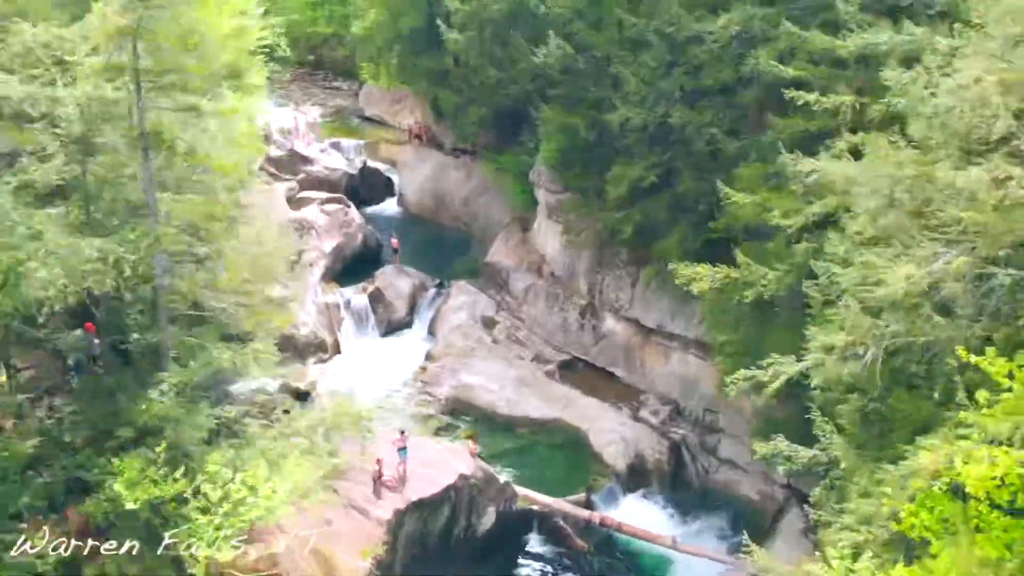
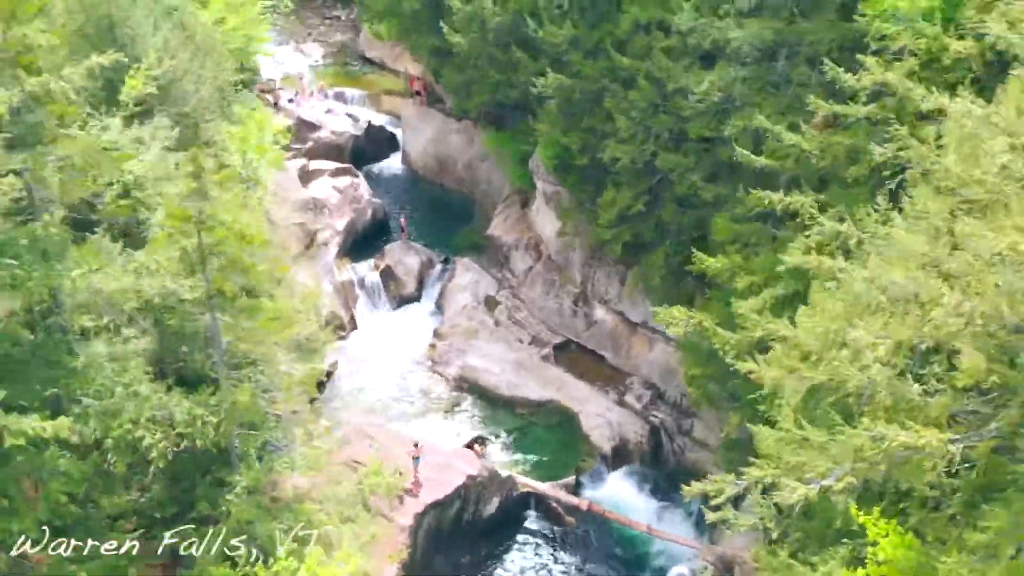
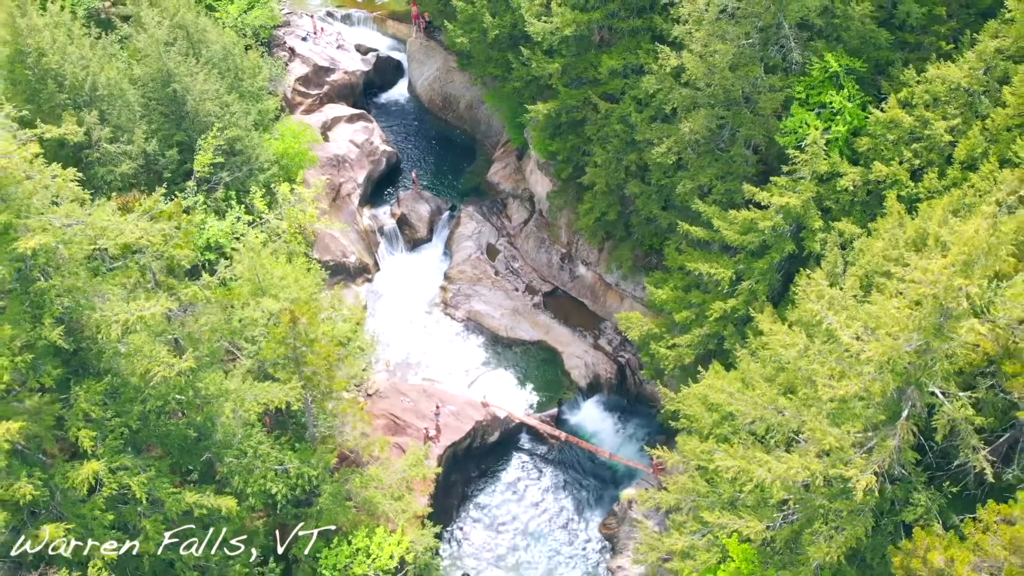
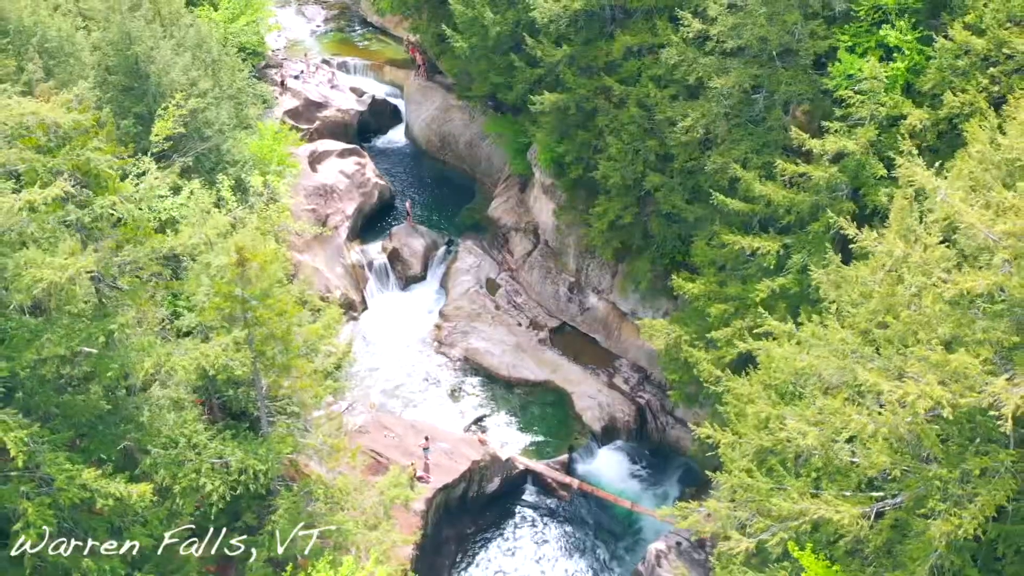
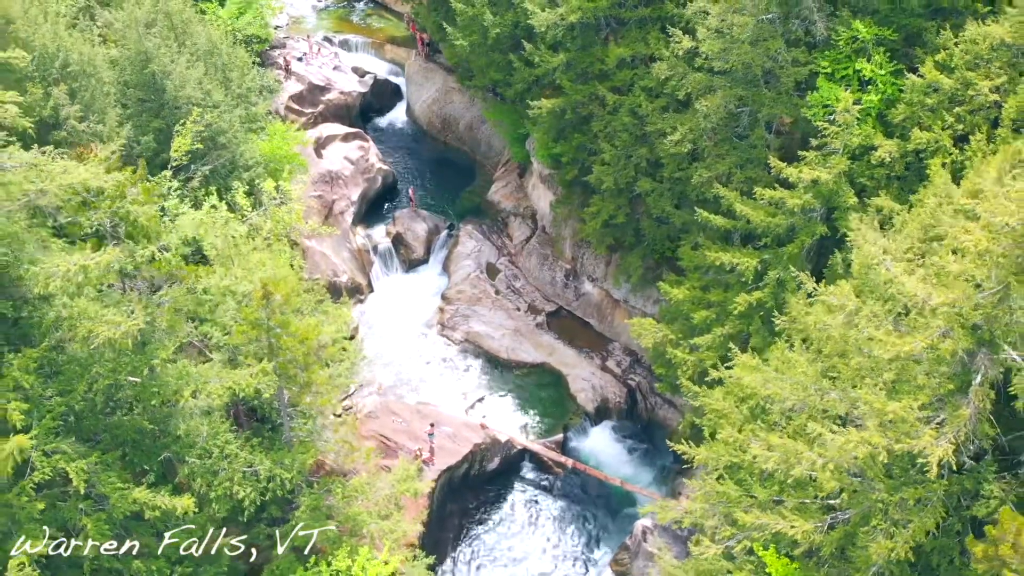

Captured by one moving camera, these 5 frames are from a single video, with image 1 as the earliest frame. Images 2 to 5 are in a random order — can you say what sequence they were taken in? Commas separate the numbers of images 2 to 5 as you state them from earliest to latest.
2, 4, 5, 3
